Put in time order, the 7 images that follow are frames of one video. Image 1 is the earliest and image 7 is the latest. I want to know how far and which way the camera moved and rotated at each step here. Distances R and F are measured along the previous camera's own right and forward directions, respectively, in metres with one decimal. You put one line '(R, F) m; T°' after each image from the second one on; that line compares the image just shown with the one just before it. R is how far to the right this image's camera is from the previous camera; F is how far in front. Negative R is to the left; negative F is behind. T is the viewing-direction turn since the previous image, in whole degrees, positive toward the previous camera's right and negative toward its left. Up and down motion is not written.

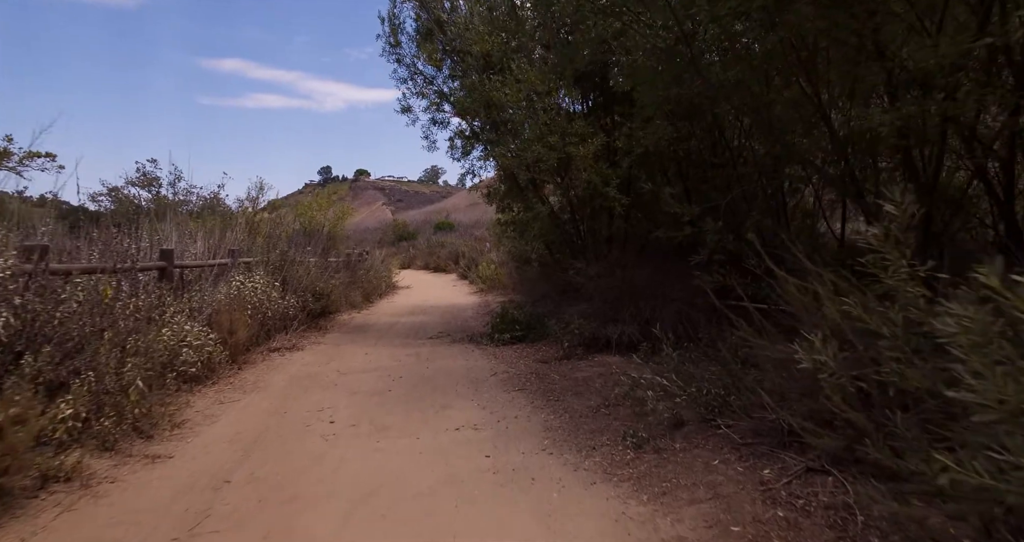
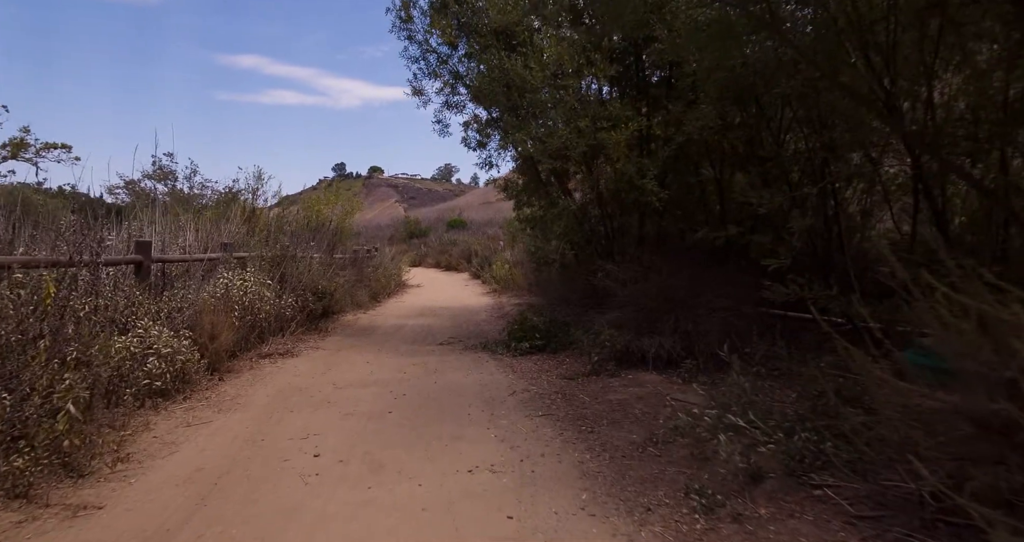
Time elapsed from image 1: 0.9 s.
(-0.1, +0.9) m; -1°
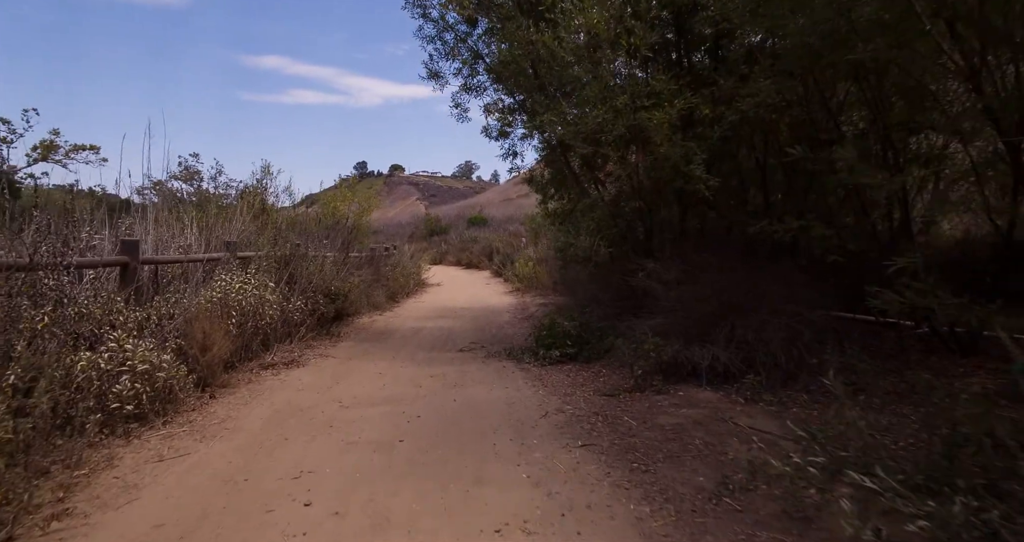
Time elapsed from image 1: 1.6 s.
(-0.1, +0.8) m; -2°
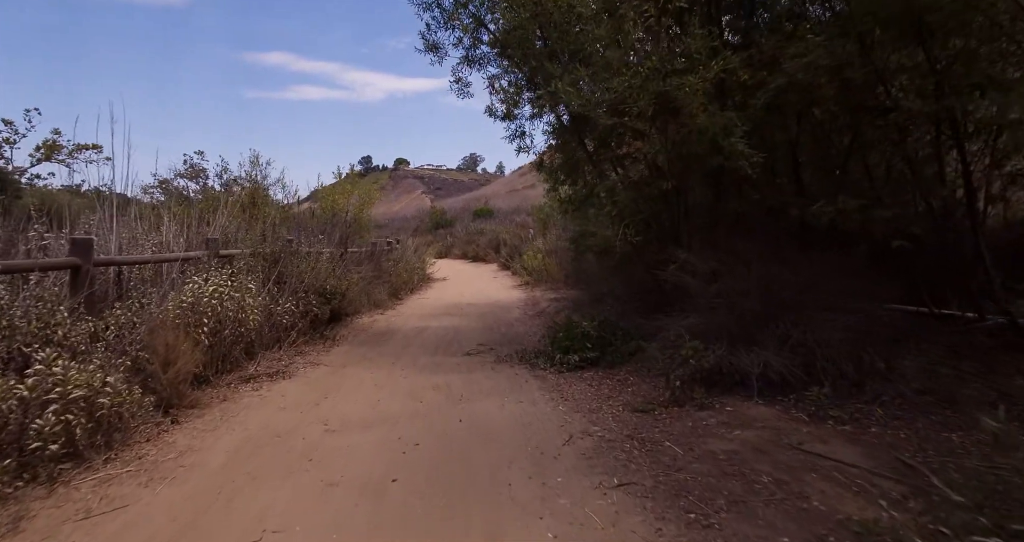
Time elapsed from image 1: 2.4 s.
(0.0, +0.8) m; -1°
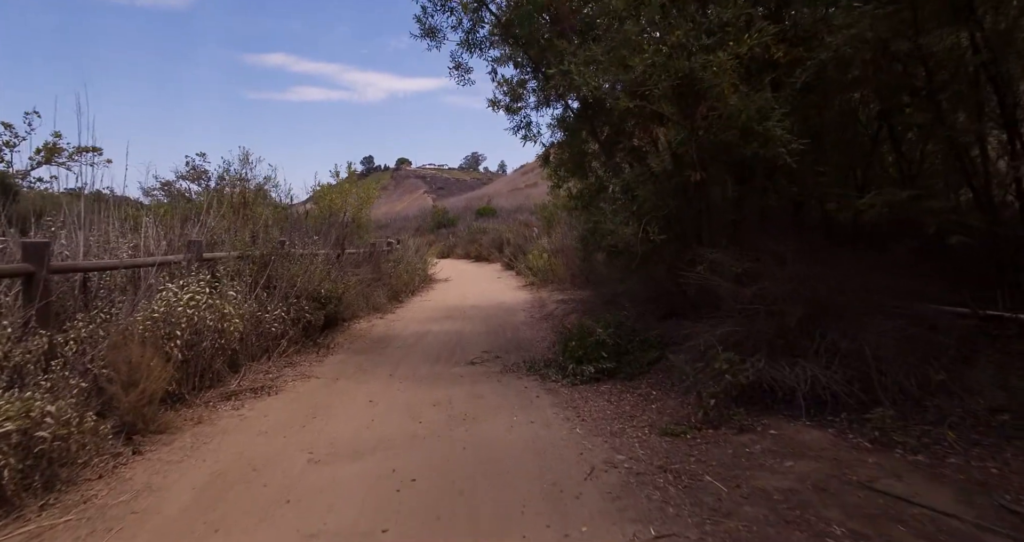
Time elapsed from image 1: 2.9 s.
(0.0, +0.6) m; 0°
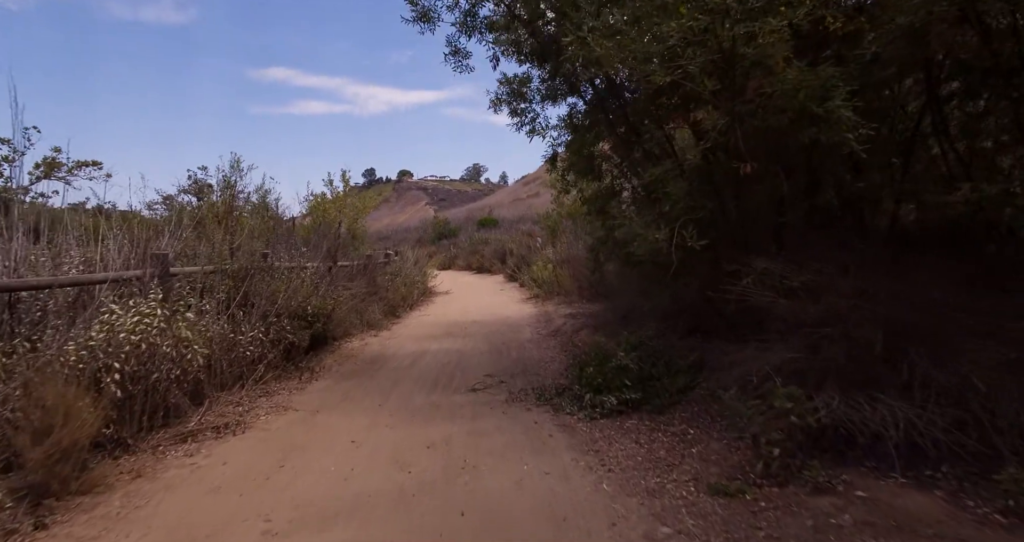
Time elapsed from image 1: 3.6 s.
(0.0, +0.8) m; 0°
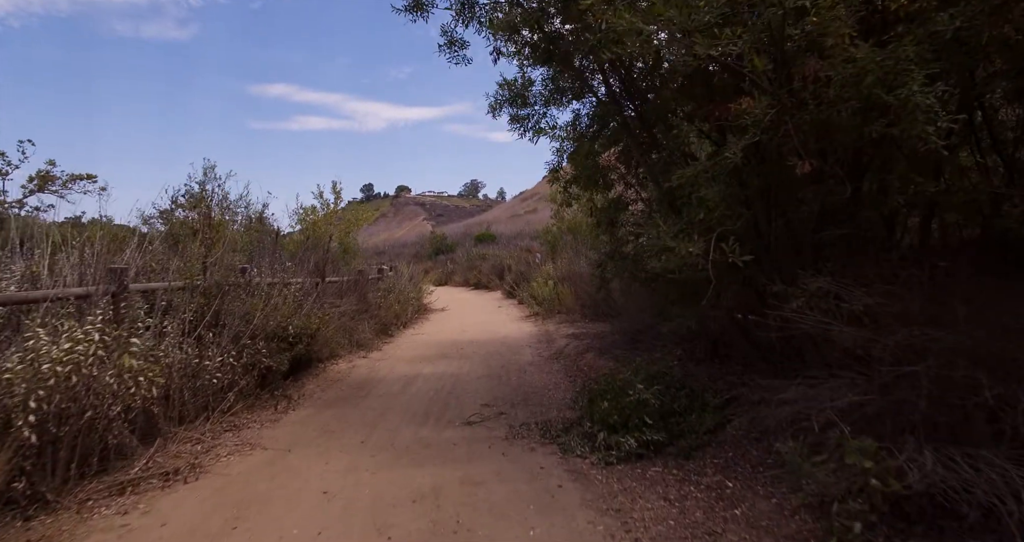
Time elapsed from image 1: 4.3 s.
(0.0, +0.7) m; 0°
